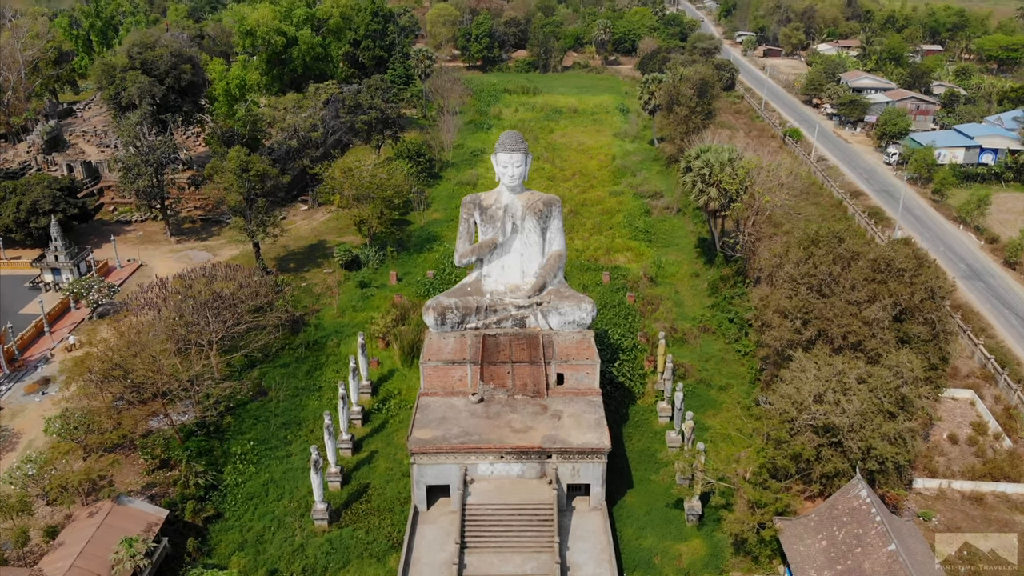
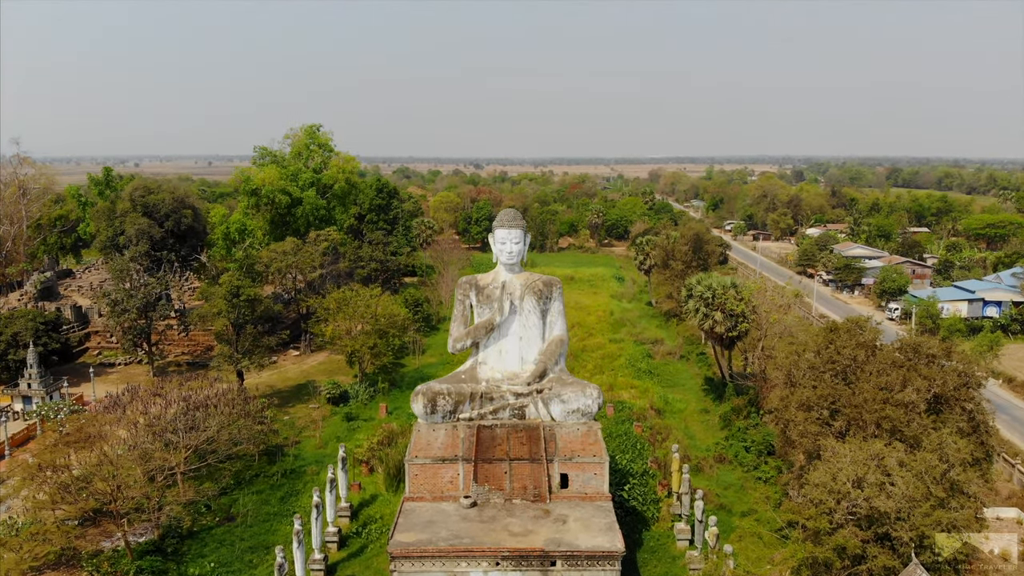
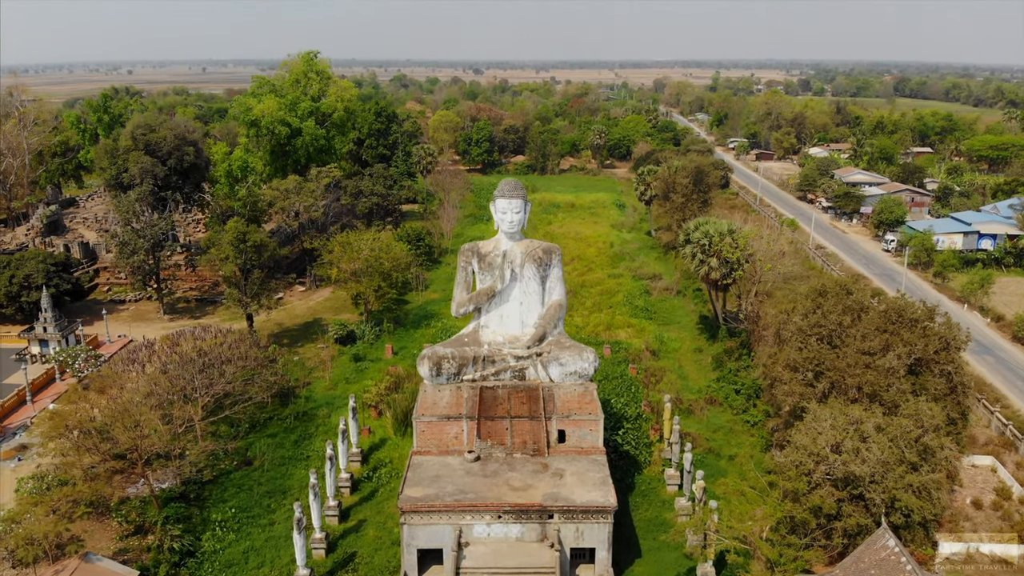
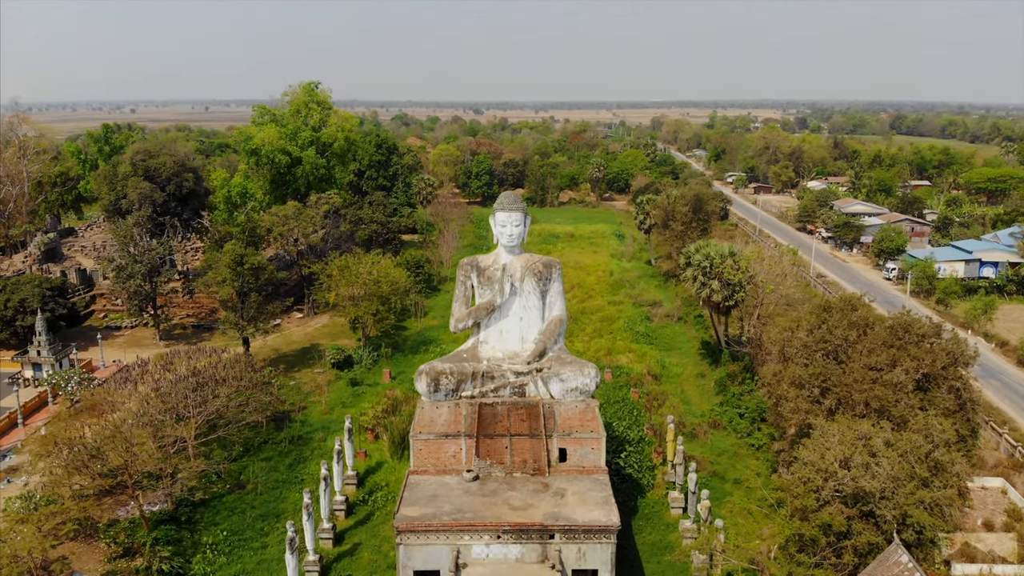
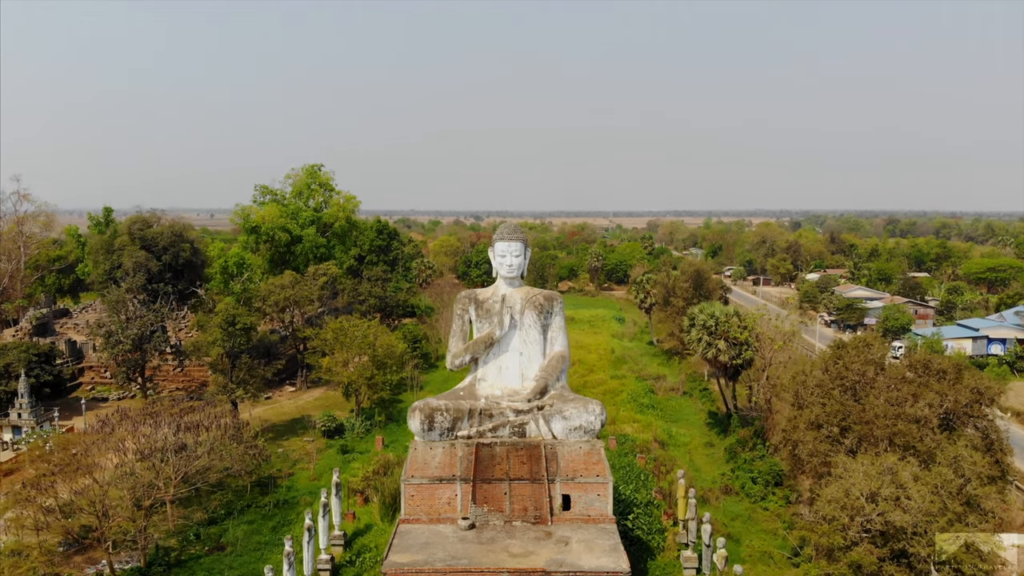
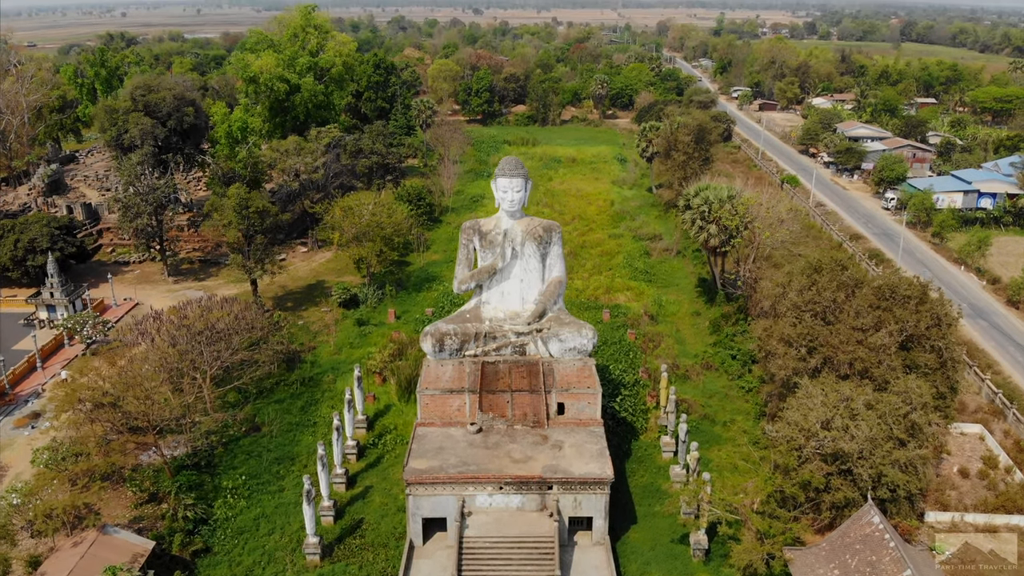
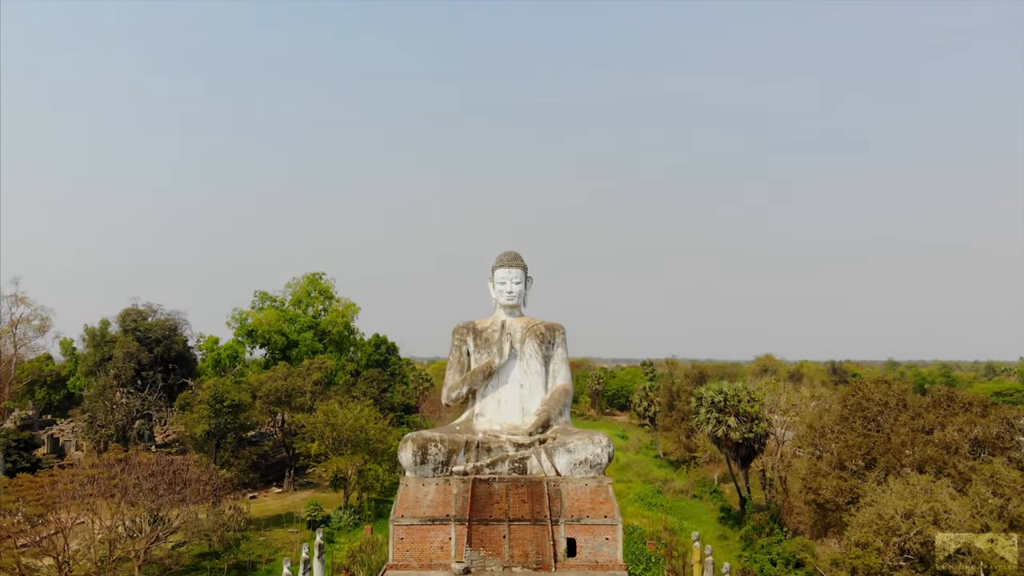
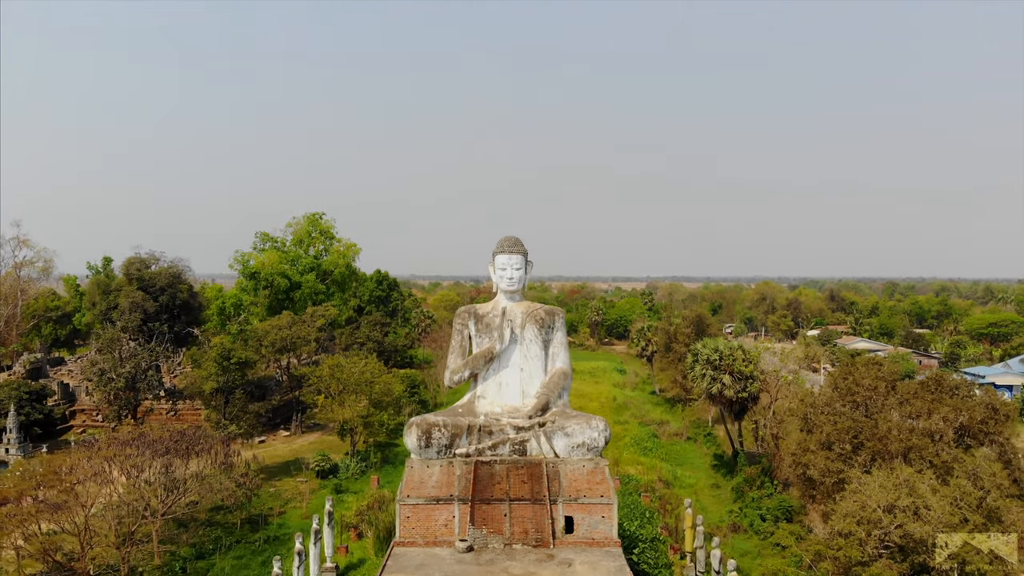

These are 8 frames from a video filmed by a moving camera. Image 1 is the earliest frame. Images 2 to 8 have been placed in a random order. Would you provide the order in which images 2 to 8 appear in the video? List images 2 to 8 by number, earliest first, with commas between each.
6, 3, 4, 2, 5, 8, 7
